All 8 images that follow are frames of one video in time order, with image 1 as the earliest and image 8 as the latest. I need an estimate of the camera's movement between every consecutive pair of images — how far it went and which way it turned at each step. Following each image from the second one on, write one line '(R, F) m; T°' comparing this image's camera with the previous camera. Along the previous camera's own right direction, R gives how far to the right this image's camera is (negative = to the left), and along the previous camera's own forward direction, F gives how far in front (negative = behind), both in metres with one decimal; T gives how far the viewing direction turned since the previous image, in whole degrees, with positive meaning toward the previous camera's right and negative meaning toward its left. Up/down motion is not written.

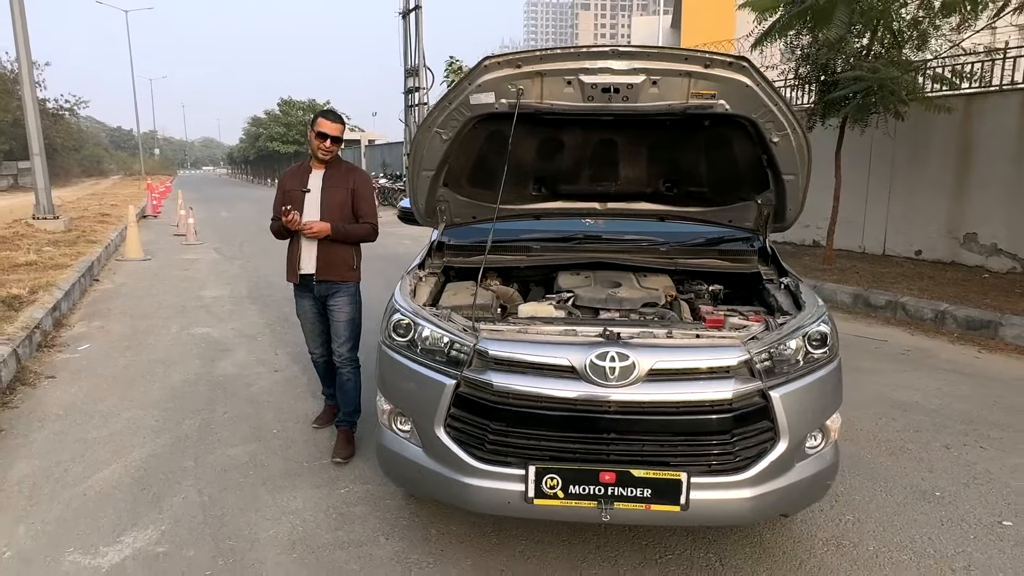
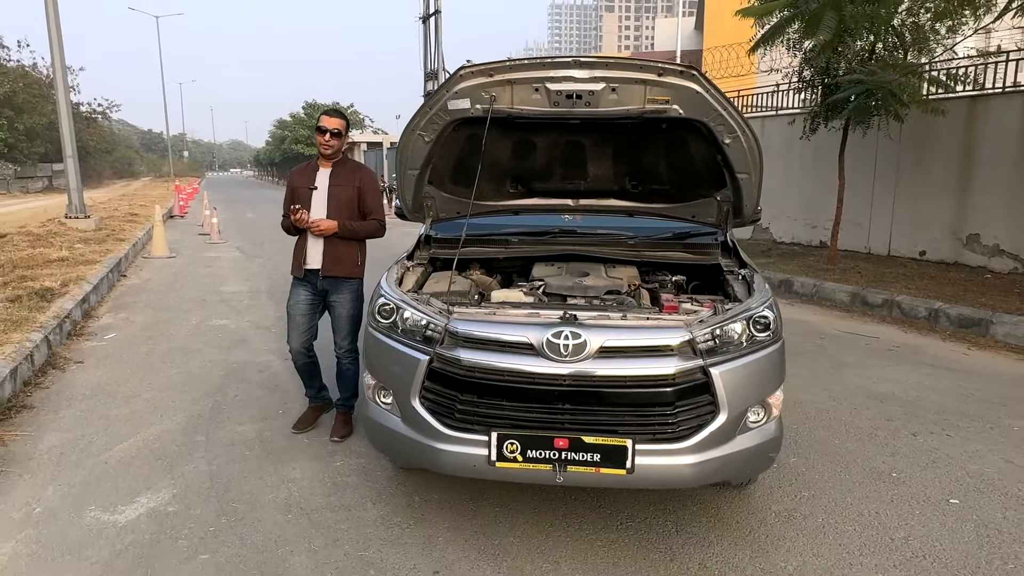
(+0.2, -0.3) m; -2°
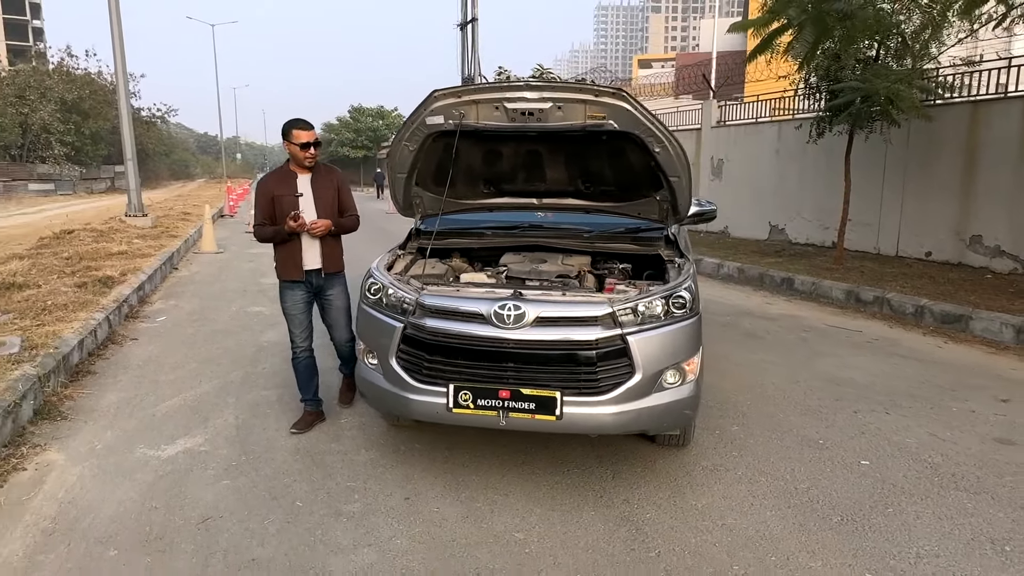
(+0.4, -0.6) m; -4°
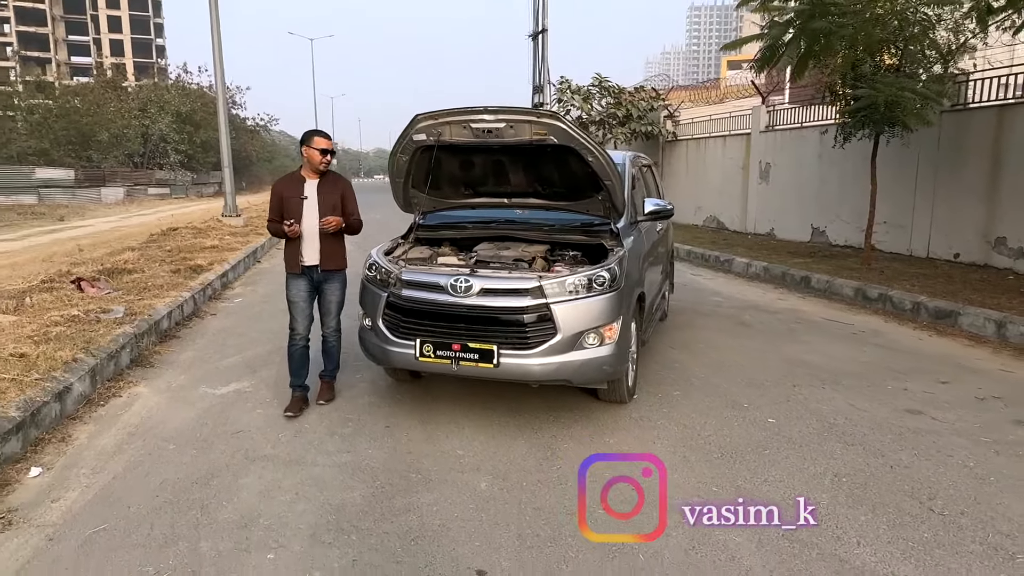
(+0.8, -0.8) m; -7°
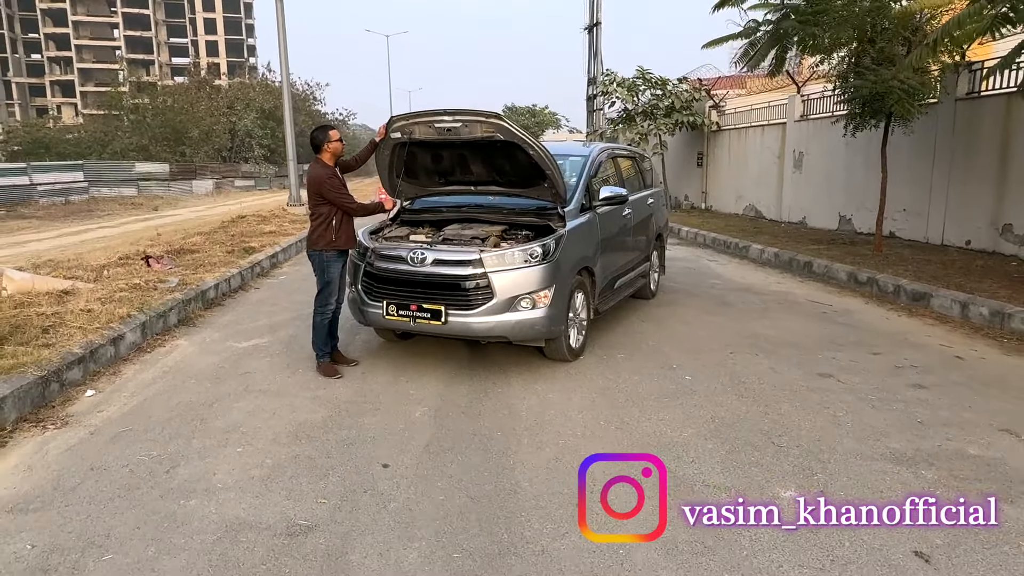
(+0.9, -0.7) m; -6°
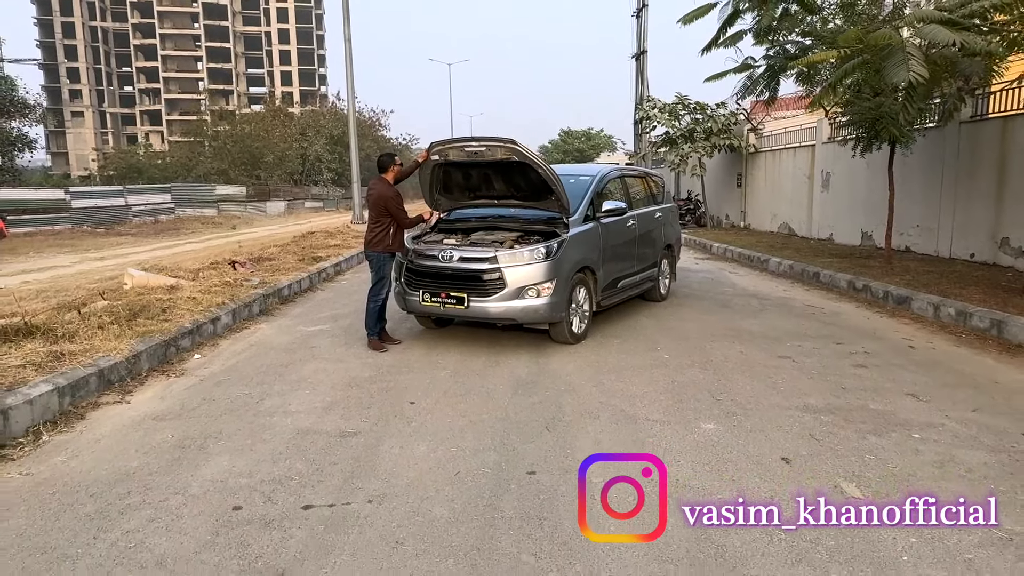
(+0.4, -1.1) m; -5°
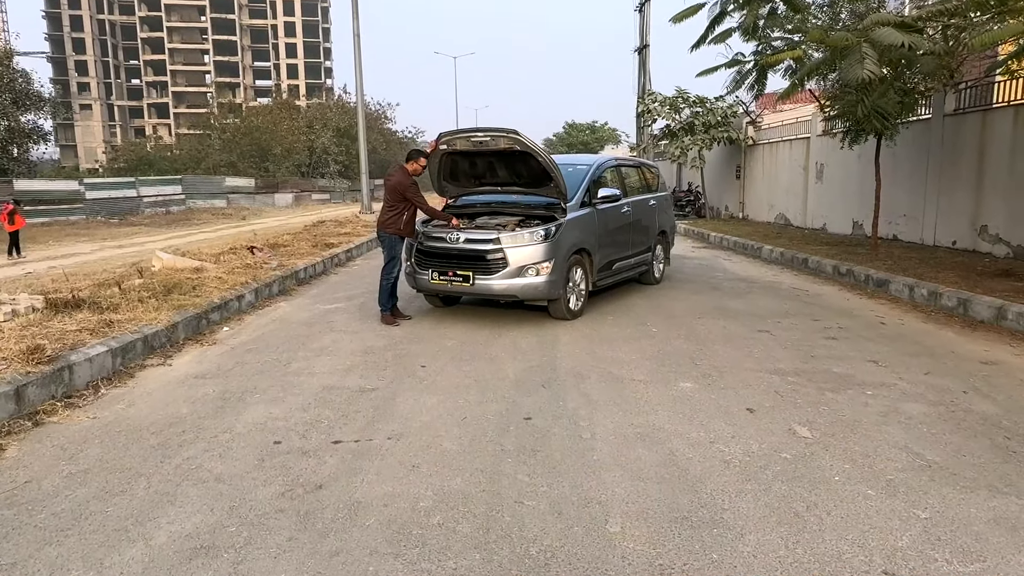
(0.0, -0.5) m; 0°
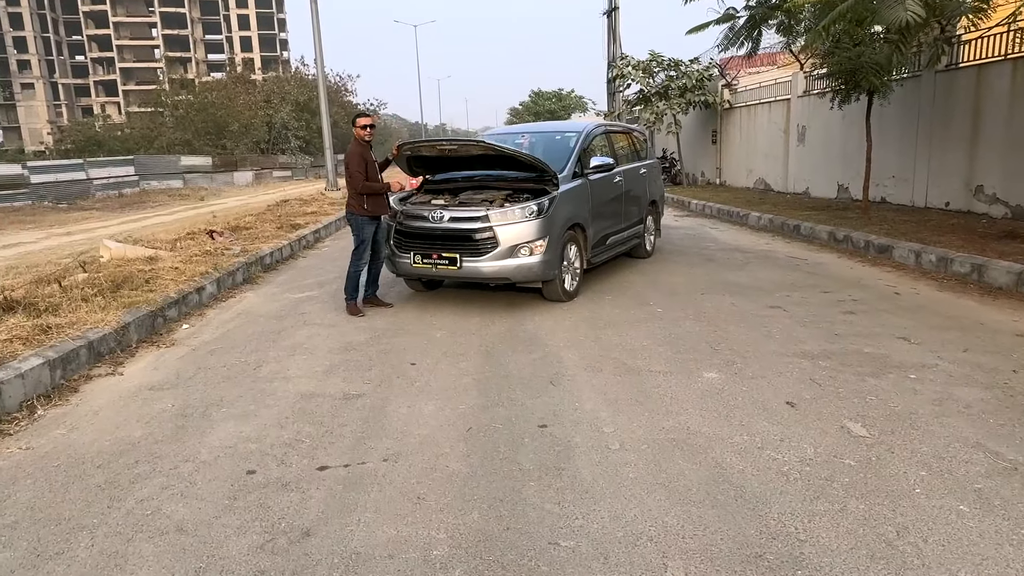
(-0.2, +0.6) m; +3°
